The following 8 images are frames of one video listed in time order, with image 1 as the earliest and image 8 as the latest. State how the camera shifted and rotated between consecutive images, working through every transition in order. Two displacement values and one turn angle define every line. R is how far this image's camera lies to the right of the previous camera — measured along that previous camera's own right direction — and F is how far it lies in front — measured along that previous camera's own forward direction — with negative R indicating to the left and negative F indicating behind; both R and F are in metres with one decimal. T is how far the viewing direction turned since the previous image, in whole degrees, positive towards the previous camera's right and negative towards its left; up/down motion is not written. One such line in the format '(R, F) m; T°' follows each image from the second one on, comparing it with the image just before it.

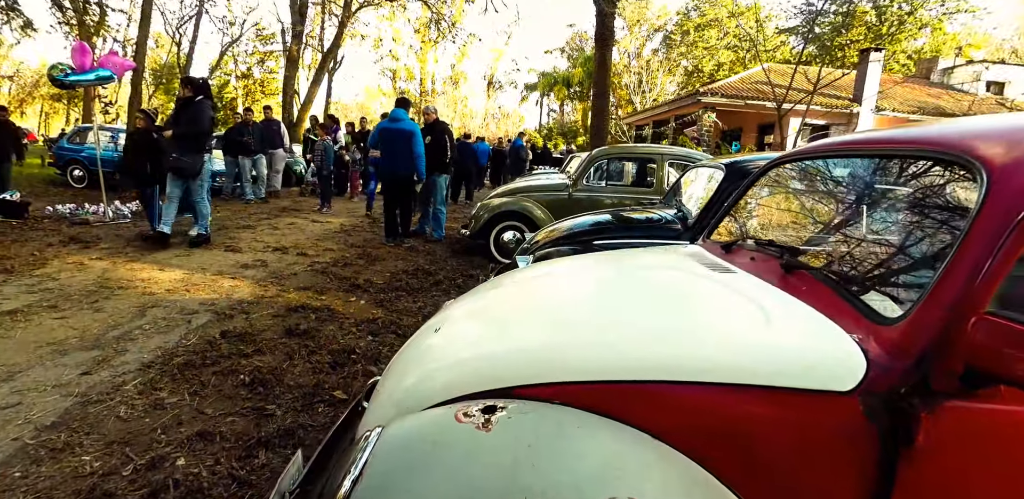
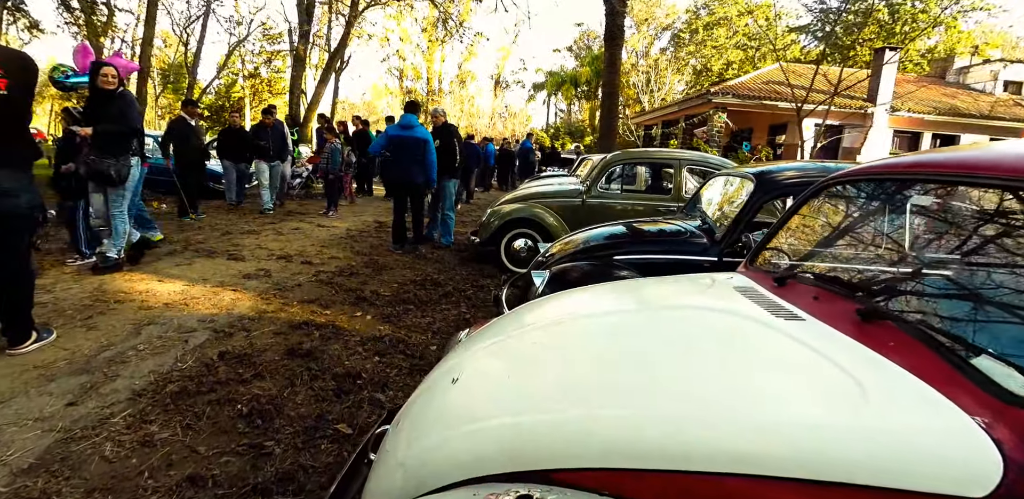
(-0.1, +0.2) m; -1°
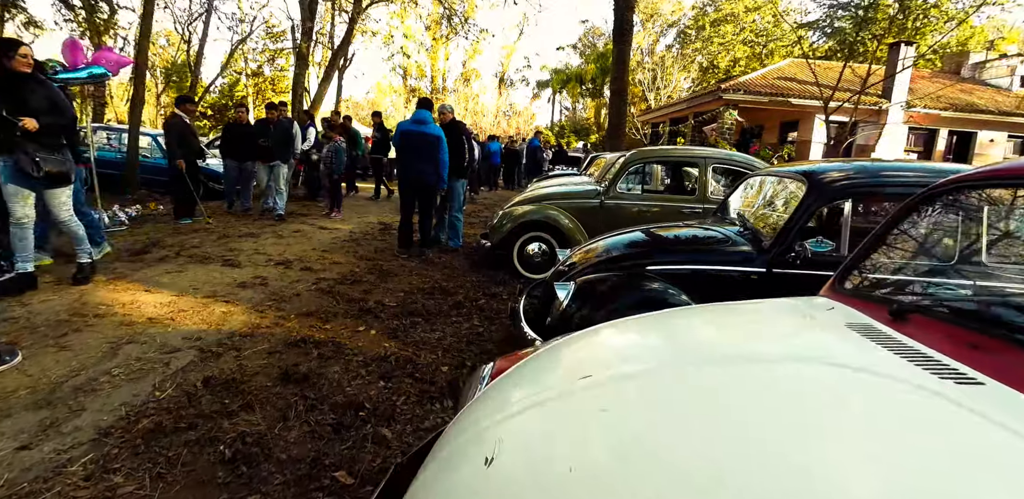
(-0.1, +0.4) m; 0°
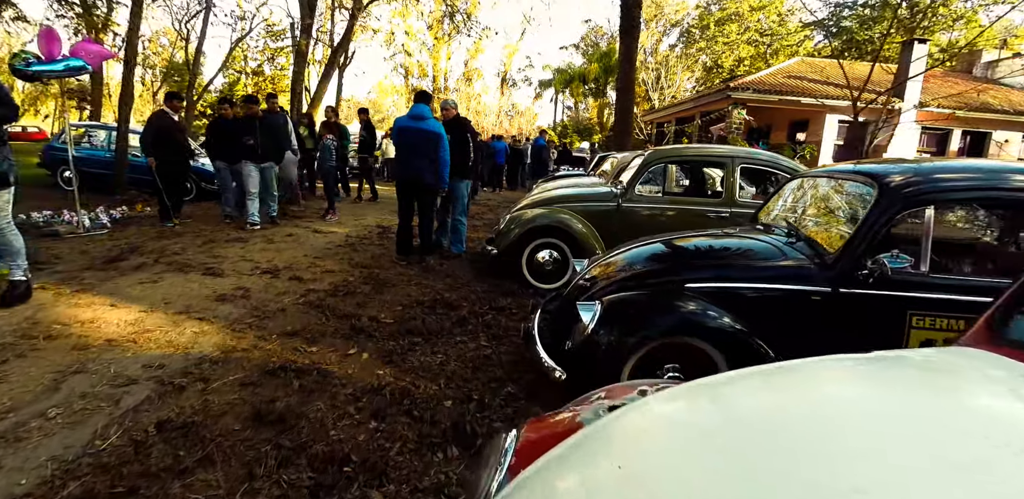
(-0.1, +0.5) m; 0°
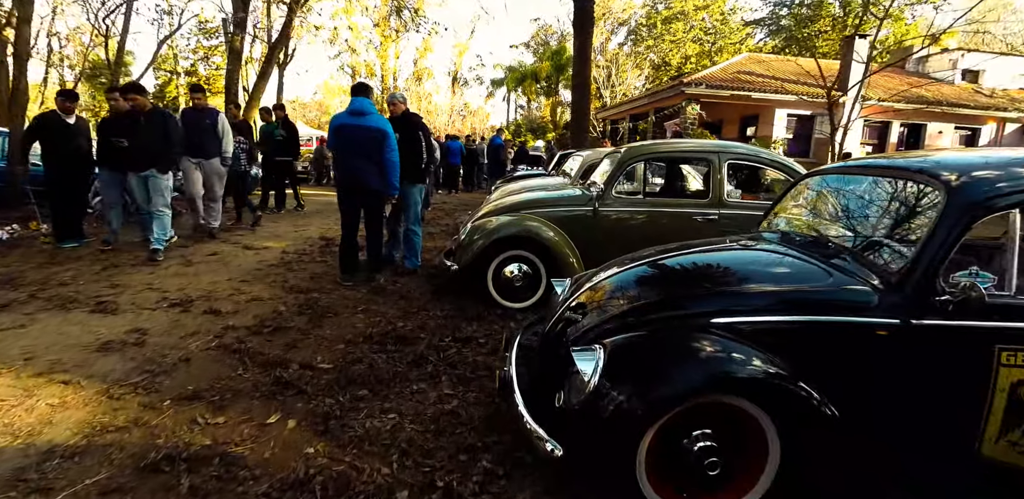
(-0.1, +0.7) m; +5°
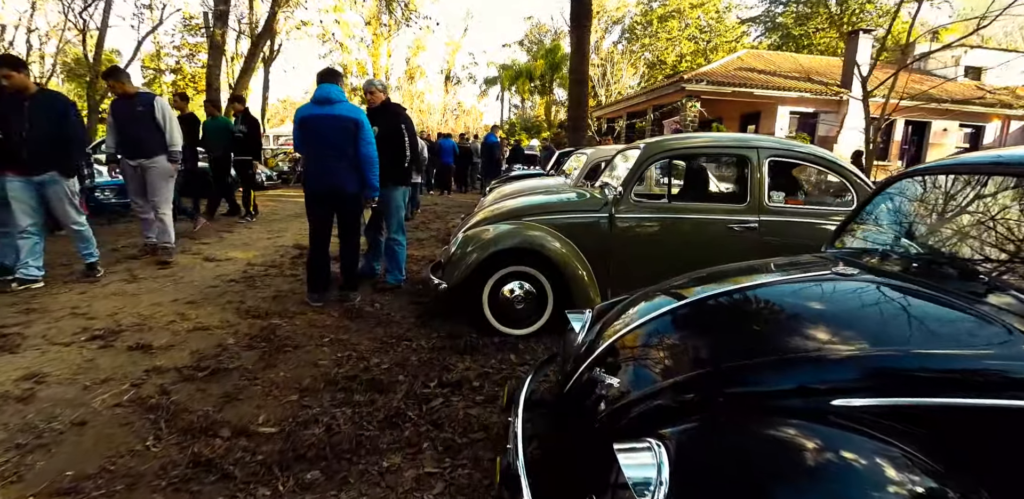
(0.0, +0.8) m; +1°
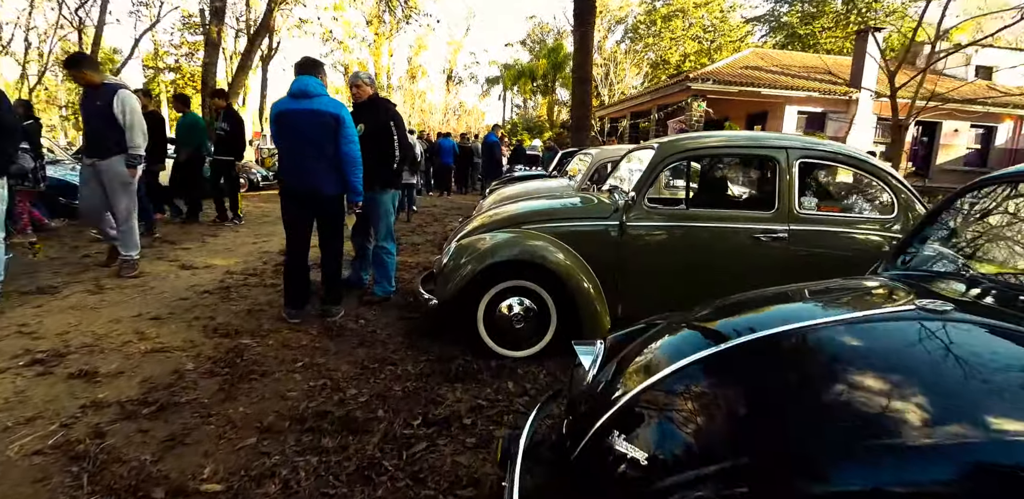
(0.0, +0.4) m; 0°
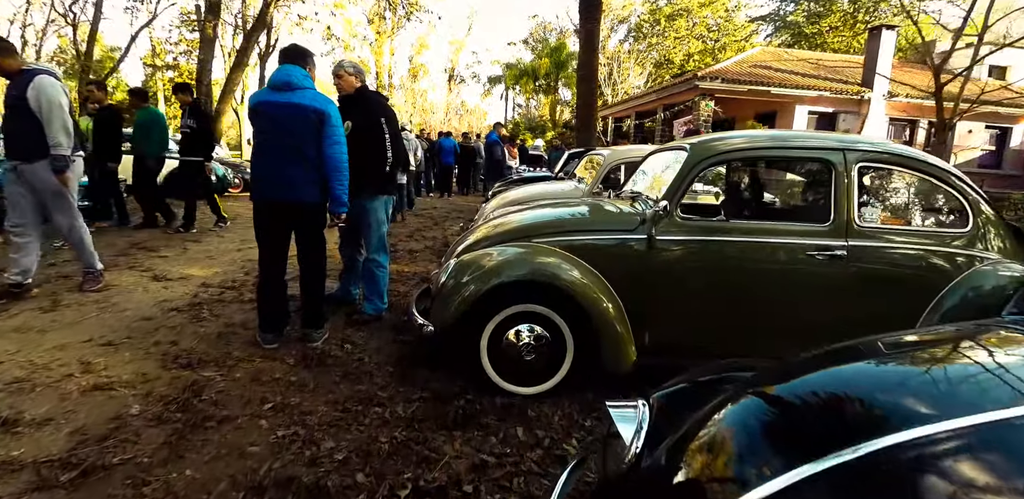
(-0.1, +0.5) m; 0°
